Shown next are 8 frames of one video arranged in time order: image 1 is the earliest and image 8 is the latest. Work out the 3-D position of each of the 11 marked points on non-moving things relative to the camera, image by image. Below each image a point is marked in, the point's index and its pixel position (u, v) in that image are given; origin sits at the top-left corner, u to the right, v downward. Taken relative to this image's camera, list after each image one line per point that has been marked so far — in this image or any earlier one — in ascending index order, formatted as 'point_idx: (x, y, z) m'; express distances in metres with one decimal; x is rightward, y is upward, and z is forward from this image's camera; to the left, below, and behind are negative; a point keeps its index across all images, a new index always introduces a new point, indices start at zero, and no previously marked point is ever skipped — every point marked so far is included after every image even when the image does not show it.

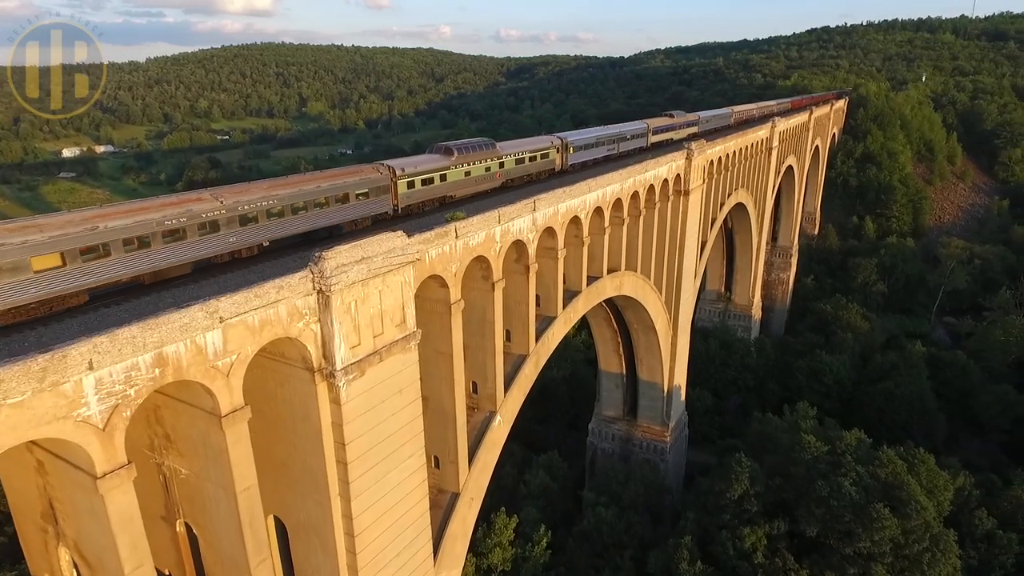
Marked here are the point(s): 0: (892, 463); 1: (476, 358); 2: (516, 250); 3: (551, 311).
0: (+10.4, -4.7, +17.3) m
1: (-0.7, -1.4, +12.3) m
2: (+0.1, +0.8, +12.5) m
3: (+0.9, -0.5, +14.3) m
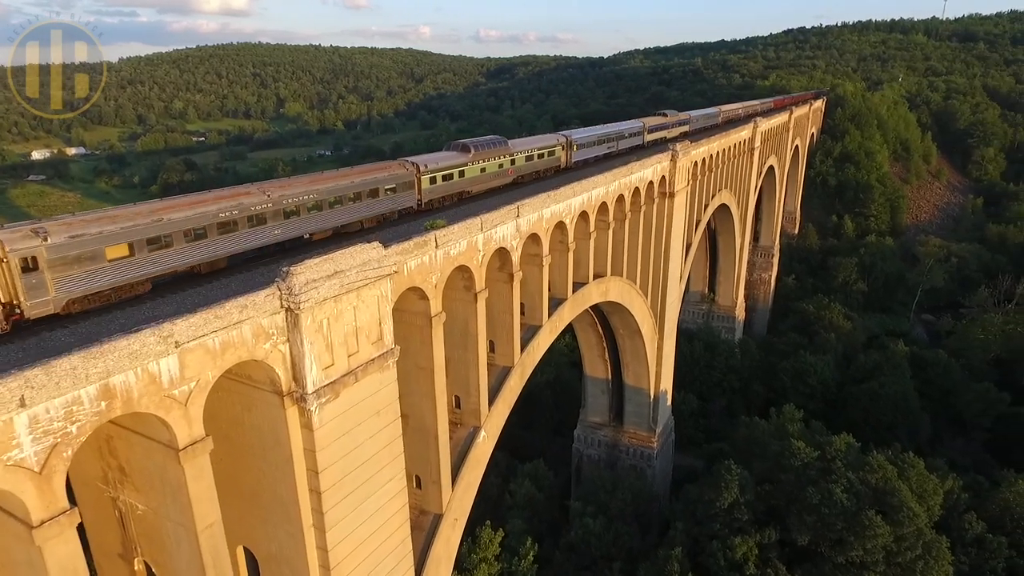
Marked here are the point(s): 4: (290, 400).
0: (+10.0, -4.8, +17.1) m
1: (-1.0, -1.6, +11.7) m
2: (-0.2, +0.6, +12.0) m
3: (+0.5, -0.7, +13.8) m
4: (-2.6, -1.3, +7.5) m
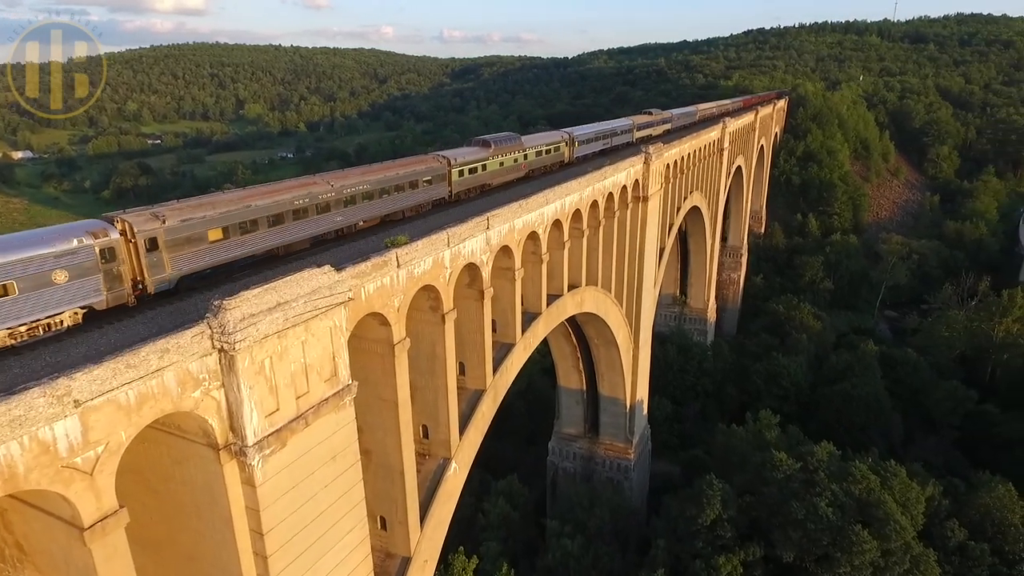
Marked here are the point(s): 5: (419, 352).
0: (+9.3, -4.9, +16.6) m
1: (-1.5, -1.9, +10.7) m
2: (-0.8, +0.3, +11.0) m
3: (-0.1, -1.0, +12.8) m
4: (-2.9, -1.7, +6.4) m
5: (-1.5, -1.1, +10.4) m
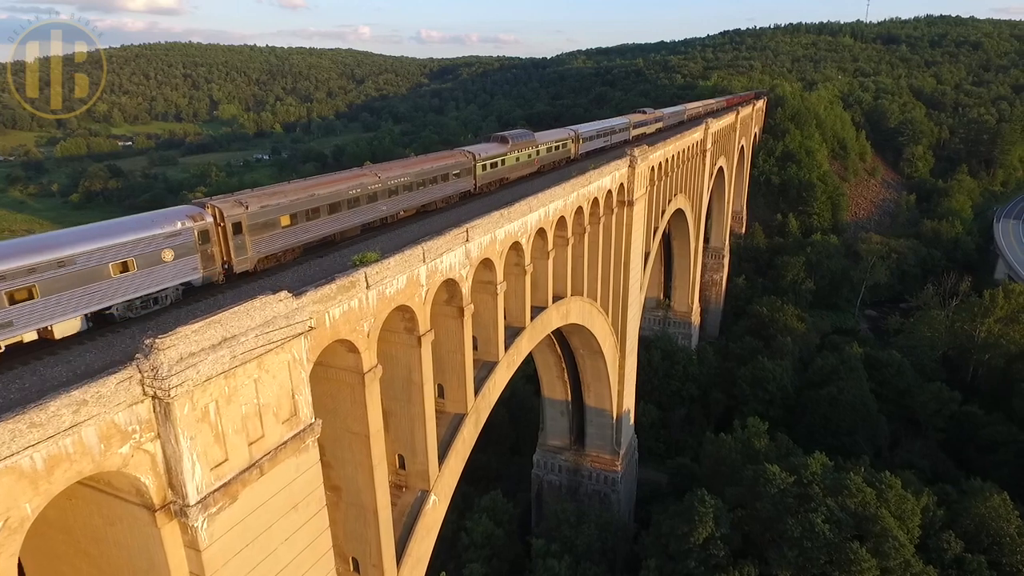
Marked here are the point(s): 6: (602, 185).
0: (+8.9, -5.1, +16.1) m
1: (-1.7, -2.2, +9.8) m
2: (-1.1, 0.0, +10.2) m
3: (-0.4, -1.3, +12.0) m
4: (-3.0, -2.0, +5.5) m
5: (-1.8, -1.3, +9.5) m
6: (+2.3, +2.6, +16.3) m
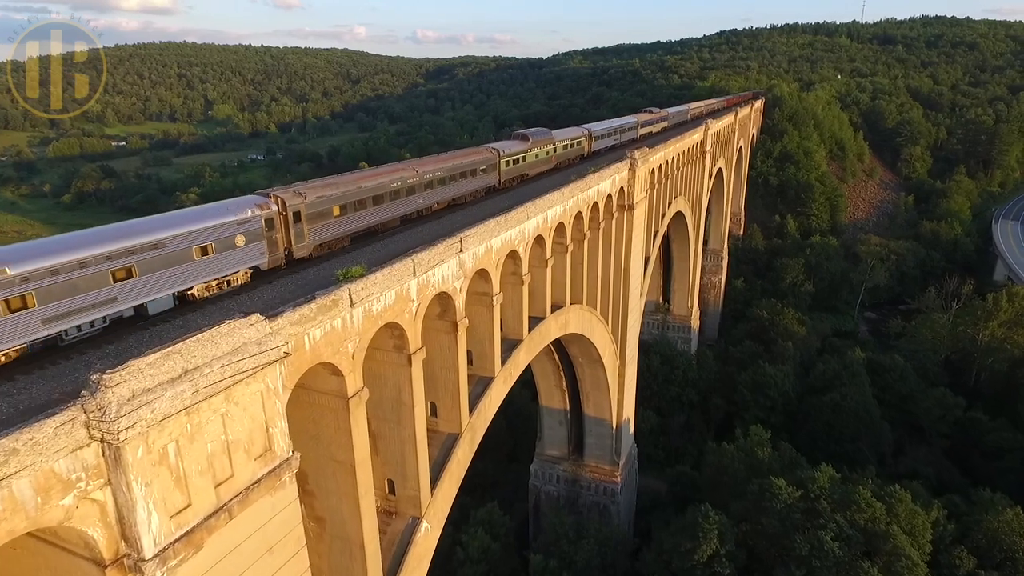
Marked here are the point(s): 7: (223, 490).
0: (+8.8, -5.3, +15.5) m
1: (-1.8, -2.4, +9.2) m
2: (-1.1, -0.2, +9.5) m
3: (-0.4, -1.5, +11.4) m
4: (-3.0, -2.2, +4.8) m
5: (-1.8, -1.5, +8.9) m
6: (+2.2, +2.4, +15.7) m
7: (-2.5, -1.8, +5.5) m
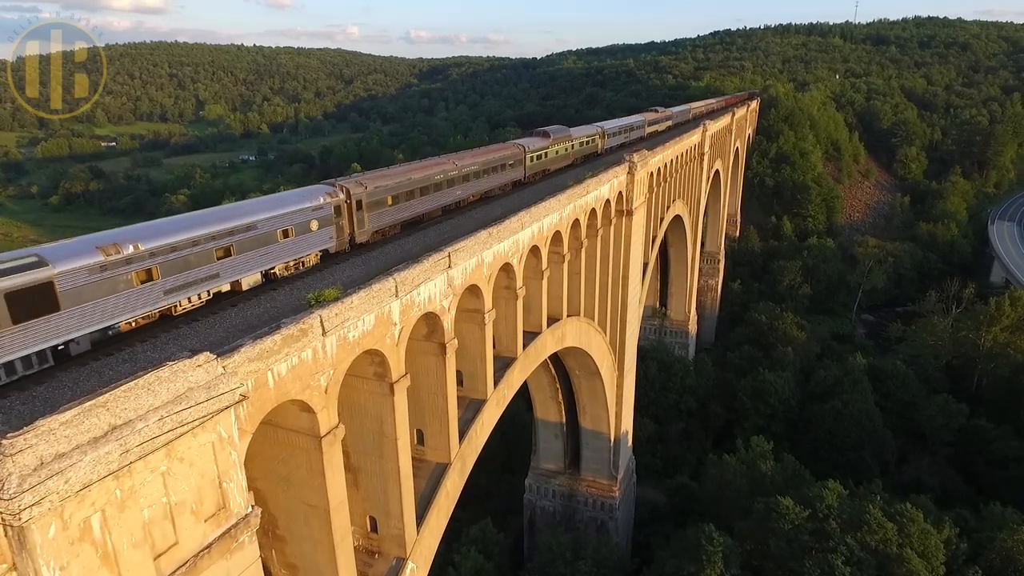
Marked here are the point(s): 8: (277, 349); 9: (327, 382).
0: (+8.6, -5.5, +14.8) m
1: (-1.8, -2.6, +8.4) m
2: (-1.2, -0.5, +8.7) m
3: (-0.6, -1.7, +10.6) m
4: (-3.1, -2.4, +4.0) m
5: (-1.9, -1.8, +8.1) m
6: (+2.1, +2.2, +14.9) m
7: (-2.6, -2.0, +4.7) m
8: (-2.1, -0.6, +5.7) m
9: (-1.9, -1.0, +6.5) m
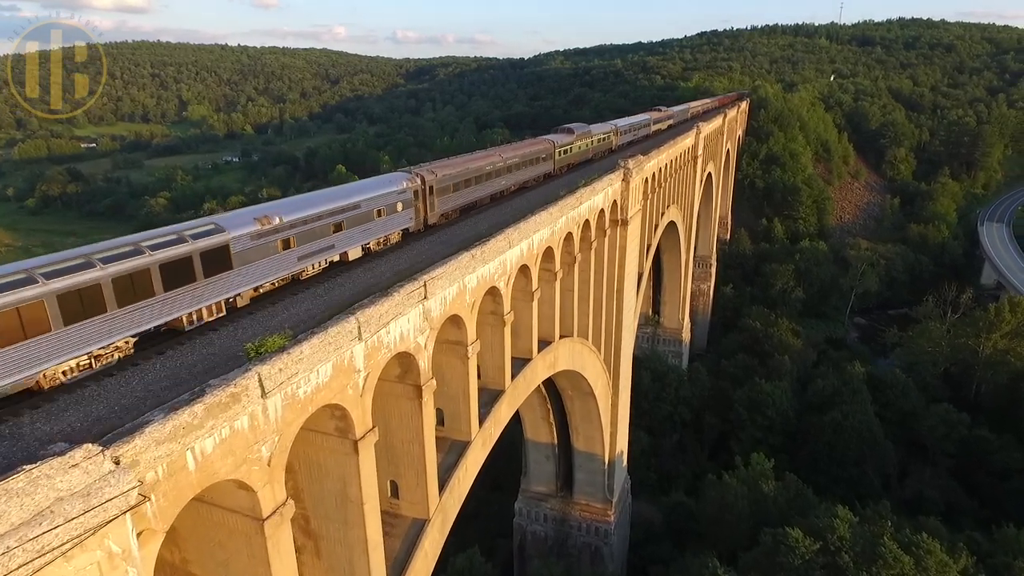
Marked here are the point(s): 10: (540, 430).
0: (+8.4, -5.9, +13.7) m
1: (-2.0, -3.0, +7.2) m
2: (-1.4, -0.9, +7.5) m
3: (-0.7, -2.1, +9.4) m
4: (-3.1, -2.8, +2.8) m
5: (-2.1, -2.2, +6.9) m
6: (+1.8, +1.8, +13.7) m
7: (-2.6, -2.4, +3.4) m
8: (-2.2, -1.0, +4.5) m
9: (-2.0, -1.4, +5.3) m
10: (+0.8, -4.3, +19.0) m
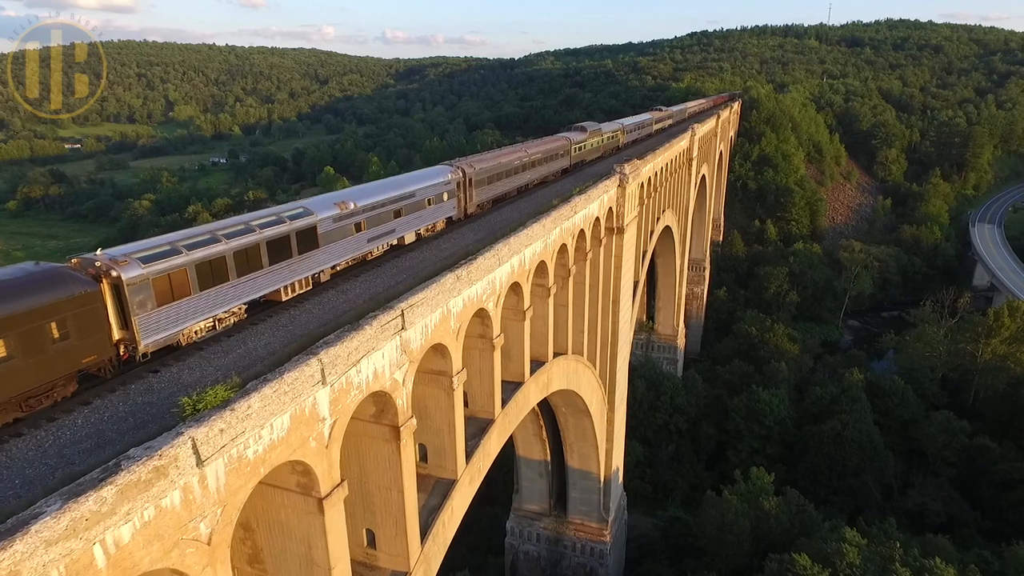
0: (+8.2, -6.2, +13.0) m
1: (-2.1, -3.3, +6.3) m
2: (-1.5, -1.2, +6.6) m
3: (-0.9, -2.4, +8.5) m
4: (-3.2, -3.1, +1.8) m
5: (-2.1, -2.5, +6.0) m
6: (+1.6, +1.5, +12.9) m
7: (-2.7, -2.7, +2.5) m
8: (-2.3, -1.3, +3.6) m
9: (-2.1, -1.7, +4.4) m
10: (+0.6, -4.6, +18.2) m
